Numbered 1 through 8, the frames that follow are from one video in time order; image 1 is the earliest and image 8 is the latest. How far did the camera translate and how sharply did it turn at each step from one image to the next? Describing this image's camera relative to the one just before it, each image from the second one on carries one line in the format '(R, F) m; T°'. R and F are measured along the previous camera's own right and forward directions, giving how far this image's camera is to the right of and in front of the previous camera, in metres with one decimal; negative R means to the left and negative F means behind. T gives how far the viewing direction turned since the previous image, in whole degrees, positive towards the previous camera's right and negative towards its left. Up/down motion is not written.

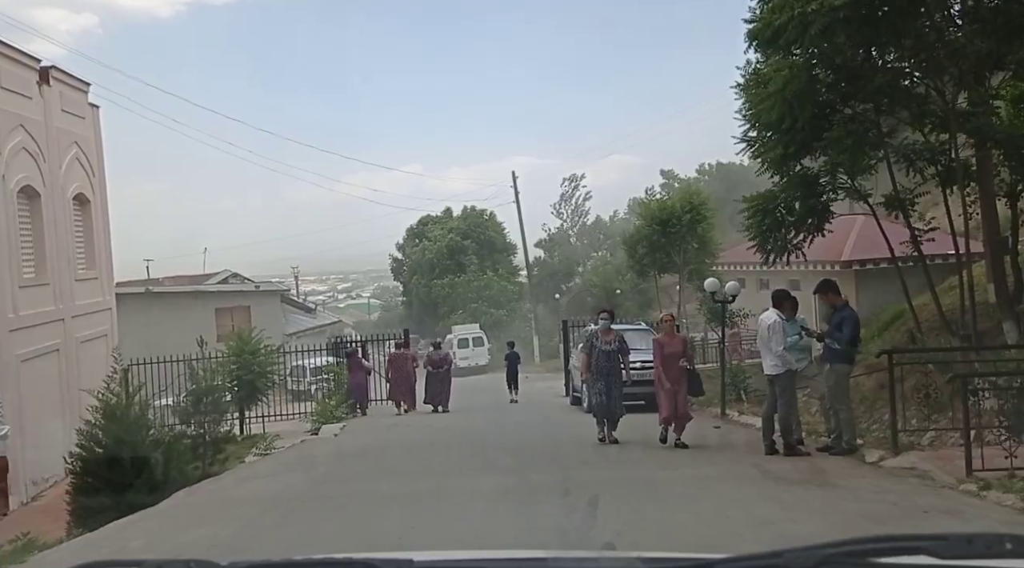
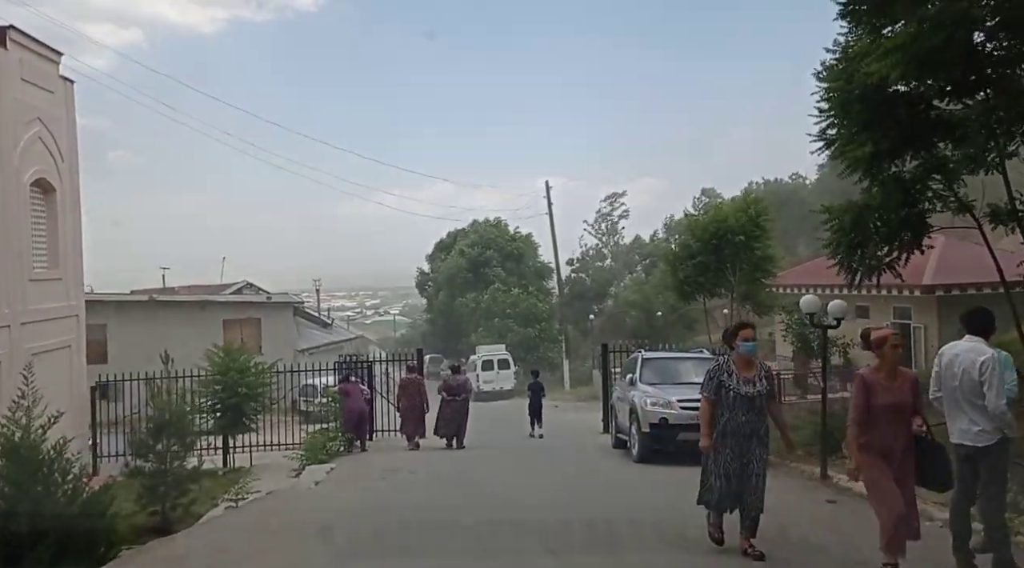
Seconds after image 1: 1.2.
(-0.1, +3.0) m; -2°
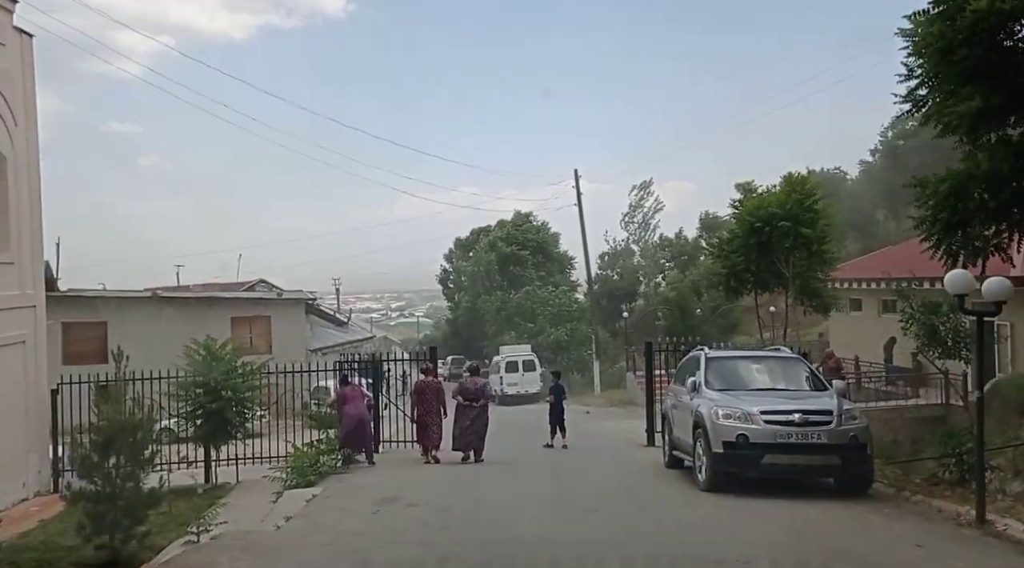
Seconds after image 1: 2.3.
(-0.1, +2.7) m; -2°
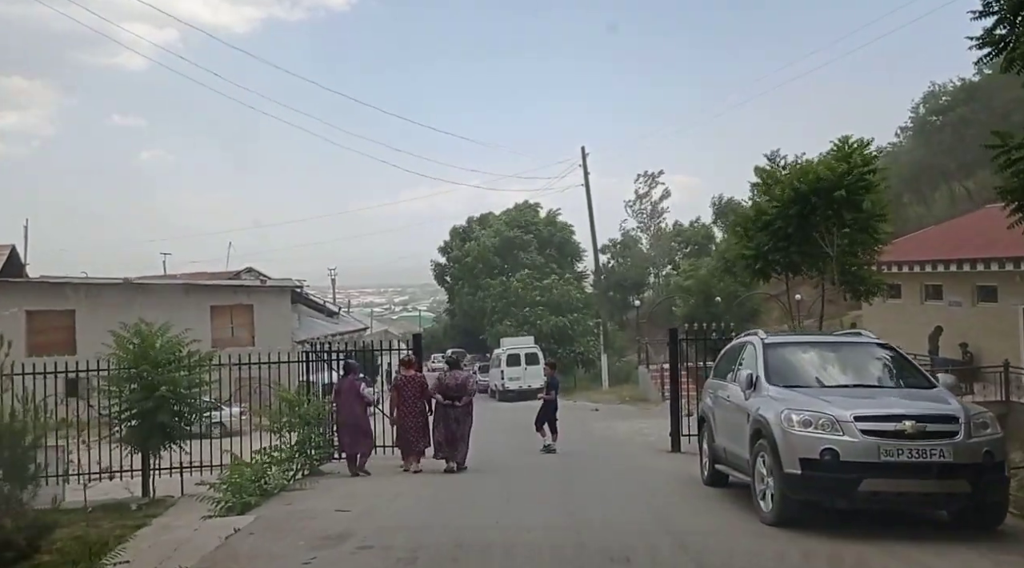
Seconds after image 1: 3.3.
(+0.1, +2.6) m; 0°
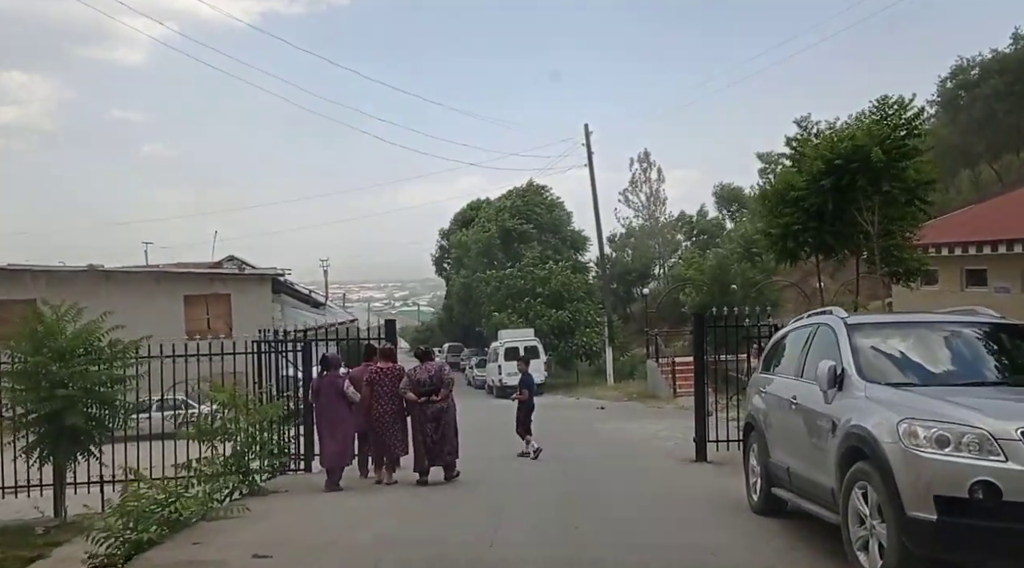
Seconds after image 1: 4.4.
(+0.1, +2.3) m; 0°
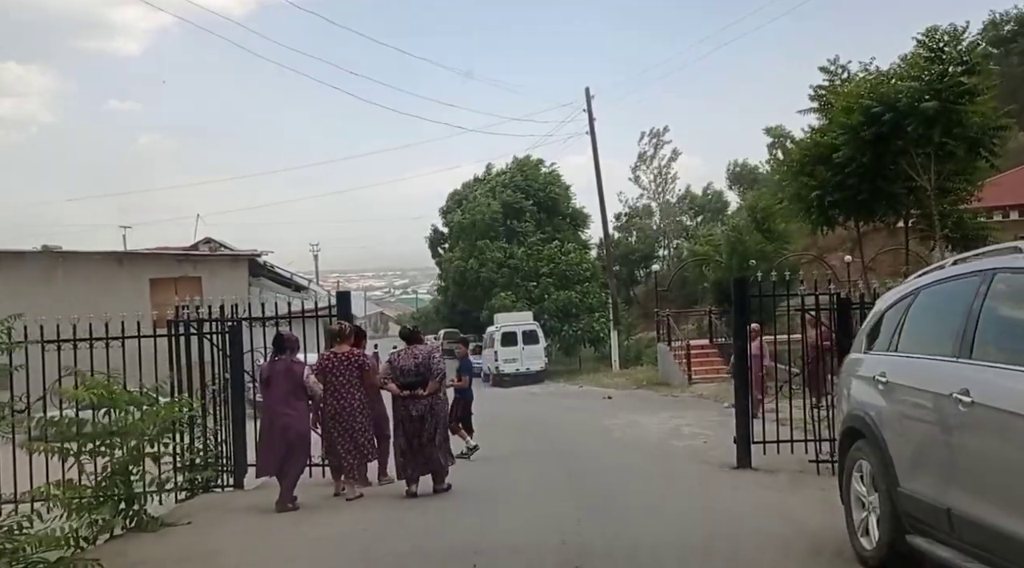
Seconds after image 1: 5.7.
(+0.1, +2.5) m; 0°
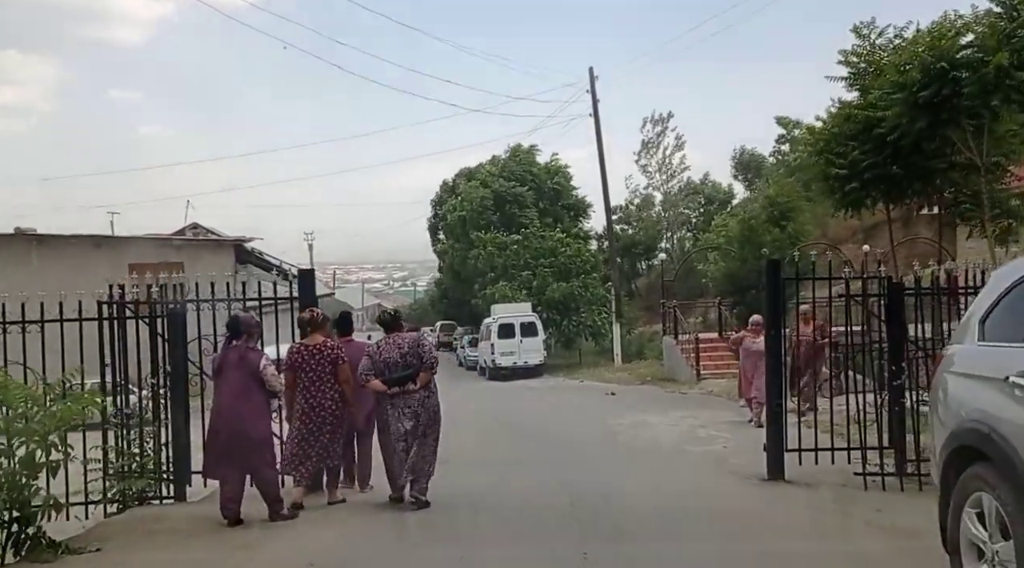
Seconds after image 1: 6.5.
(0.0, +1.3) m; 0°
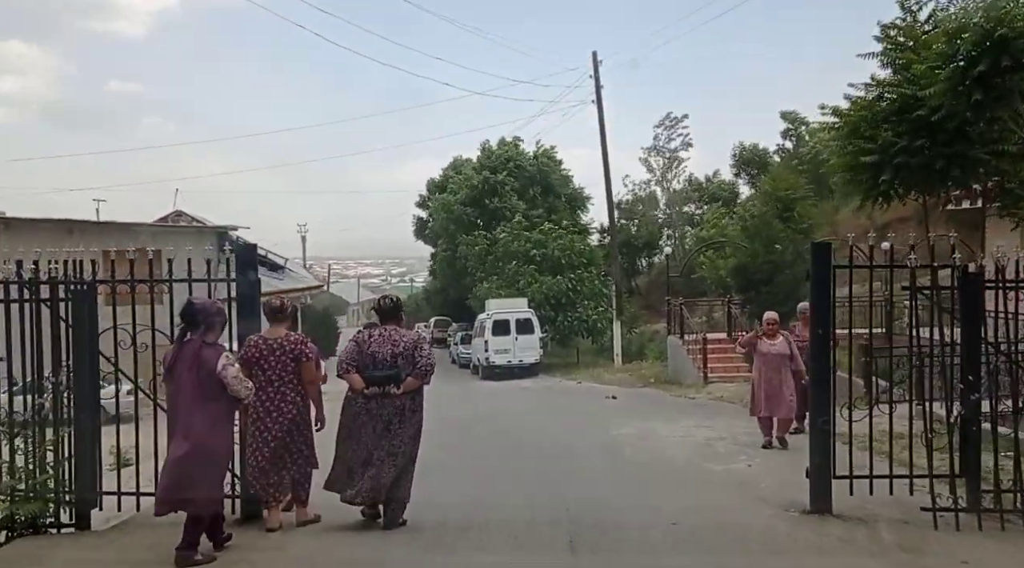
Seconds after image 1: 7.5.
(+0.1, +1.4) m; 0°
